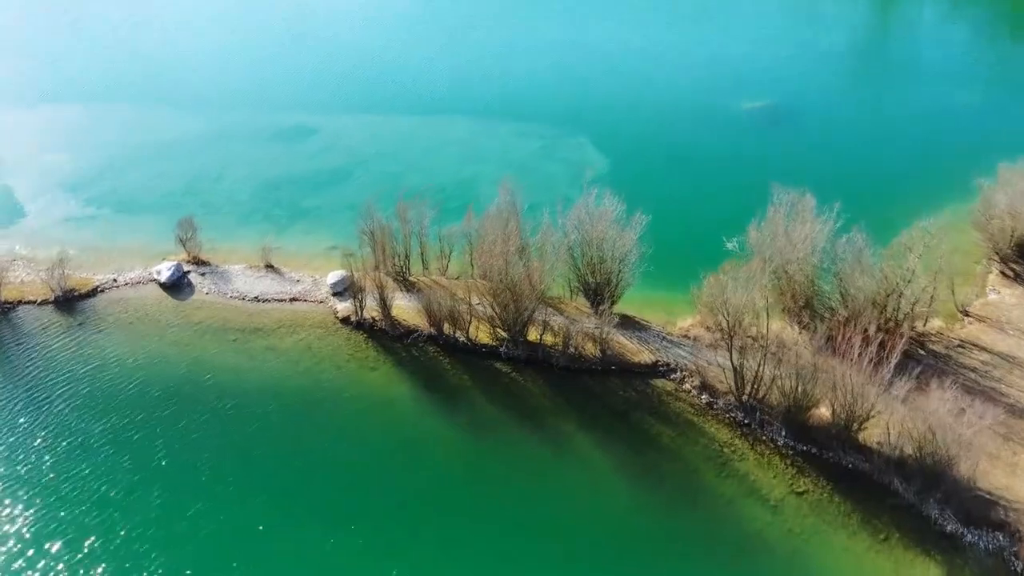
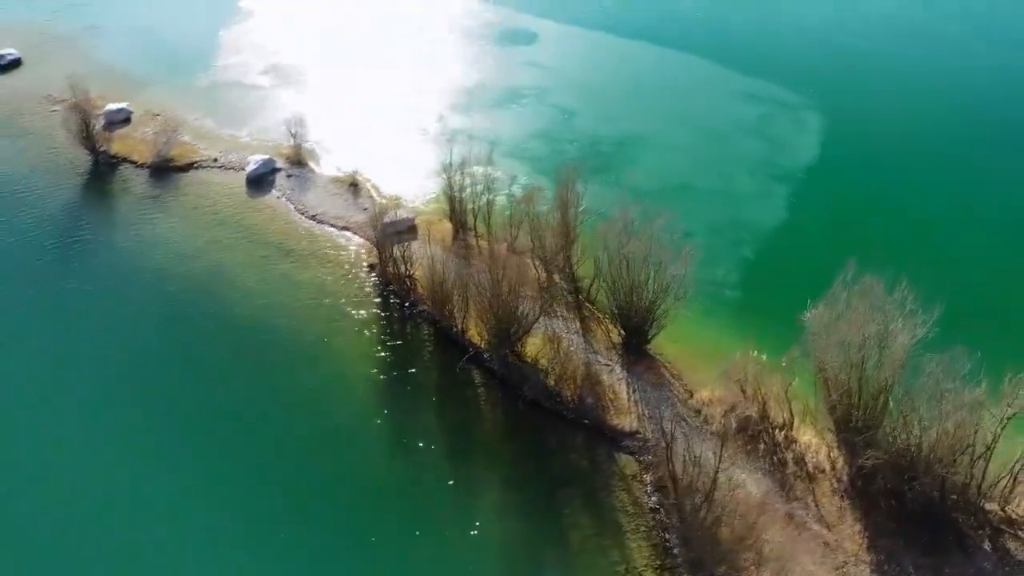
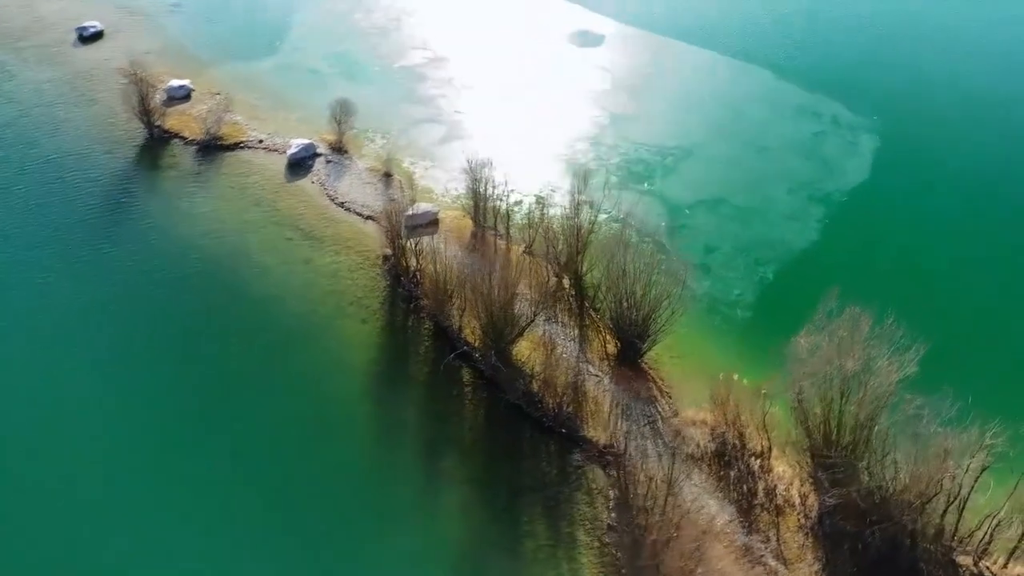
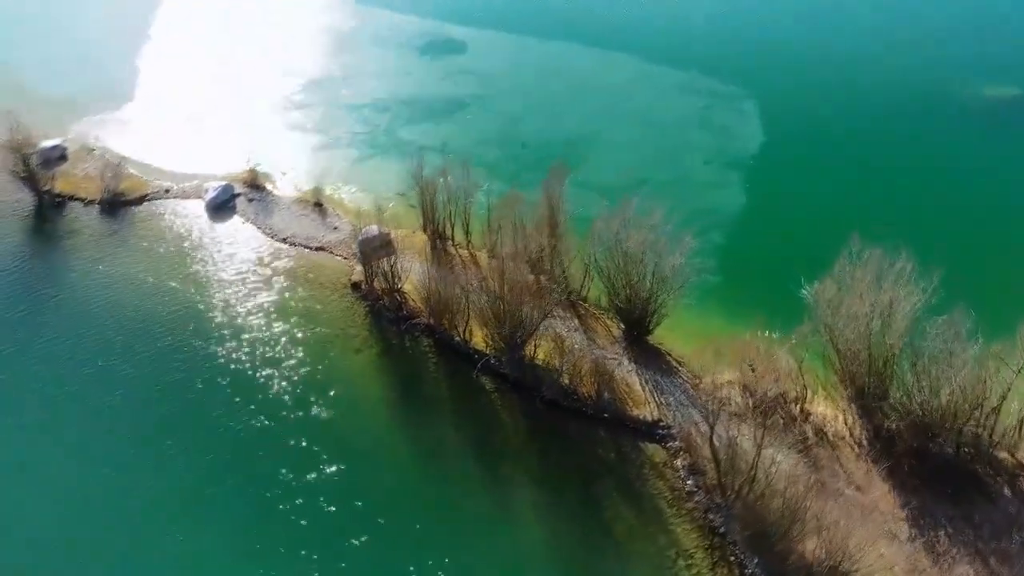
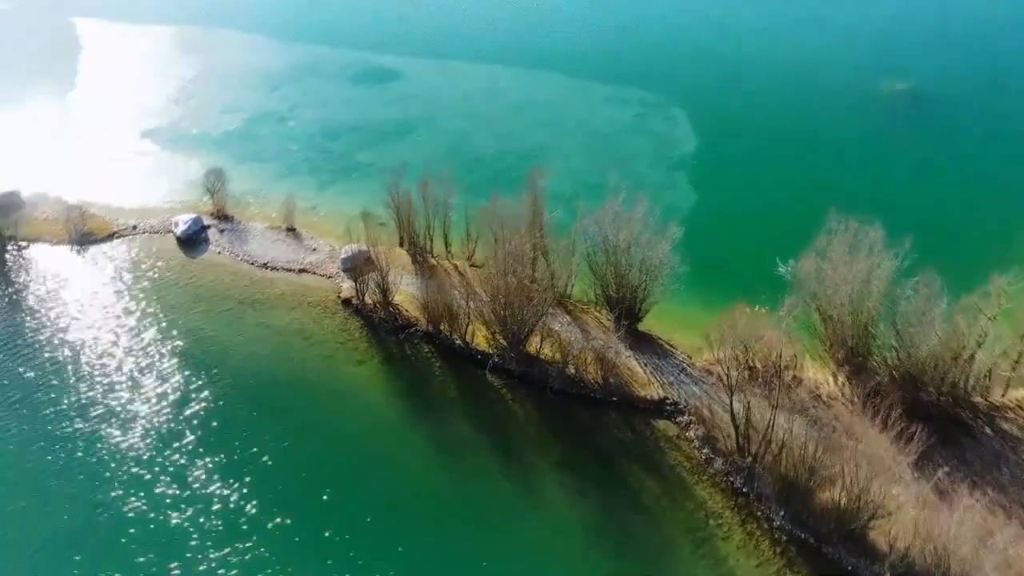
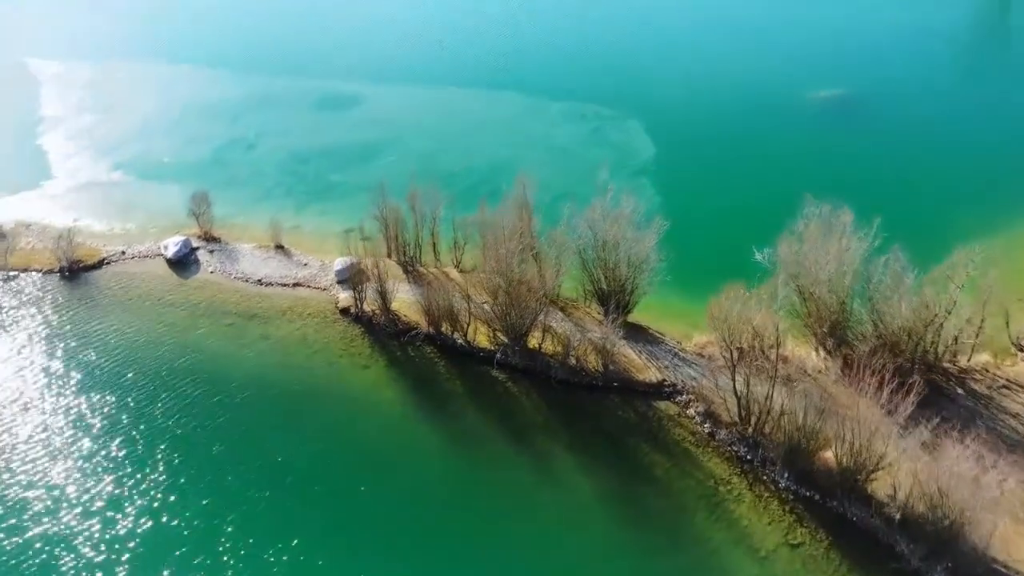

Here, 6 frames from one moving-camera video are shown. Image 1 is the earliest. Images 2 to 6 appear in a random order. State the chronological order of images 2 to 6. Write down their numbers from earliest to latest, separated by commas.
6, 5, 4, 2, 3
